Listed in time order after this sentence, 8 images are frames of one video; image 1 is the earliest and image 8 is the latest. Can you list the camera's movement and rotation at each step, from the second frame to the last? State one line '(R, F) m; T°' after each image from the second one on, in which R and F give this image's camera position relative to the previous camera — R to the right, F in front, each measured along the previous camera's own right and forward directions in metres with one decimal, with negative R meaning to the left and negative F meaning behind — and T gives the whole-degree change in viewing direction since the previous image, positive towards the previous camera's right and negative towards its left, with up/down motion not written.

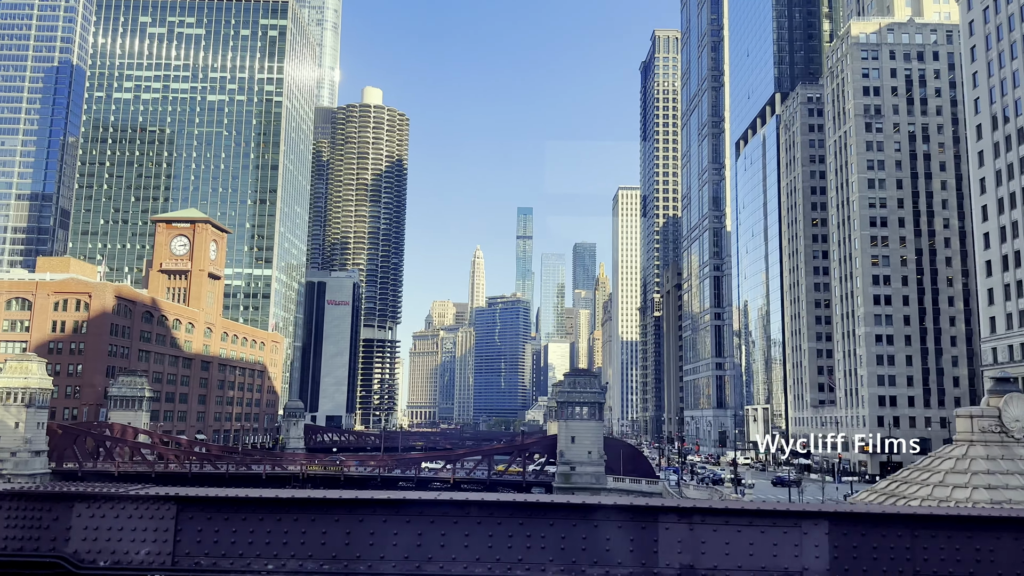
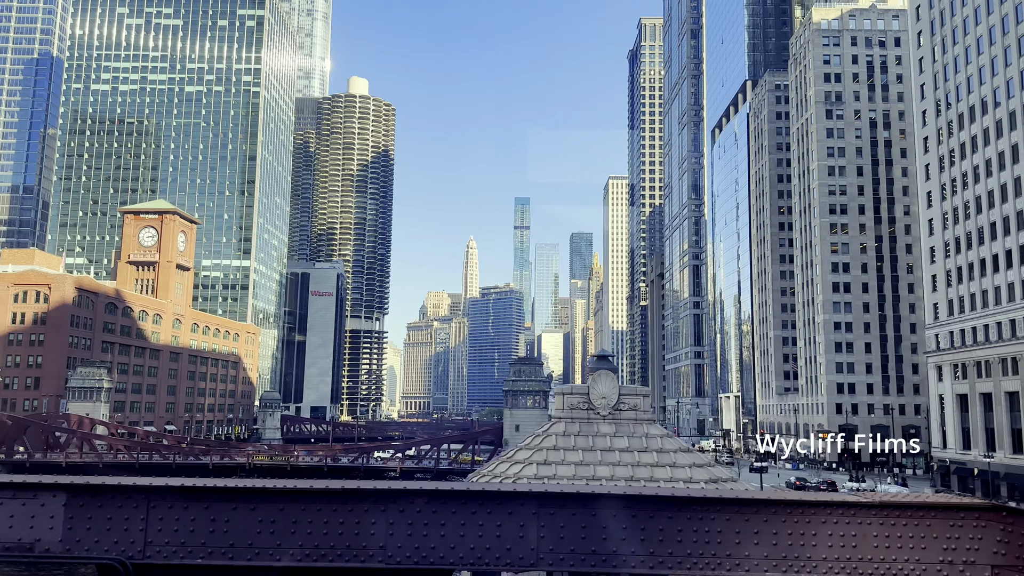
(+4.9, 0.0) m; 0°
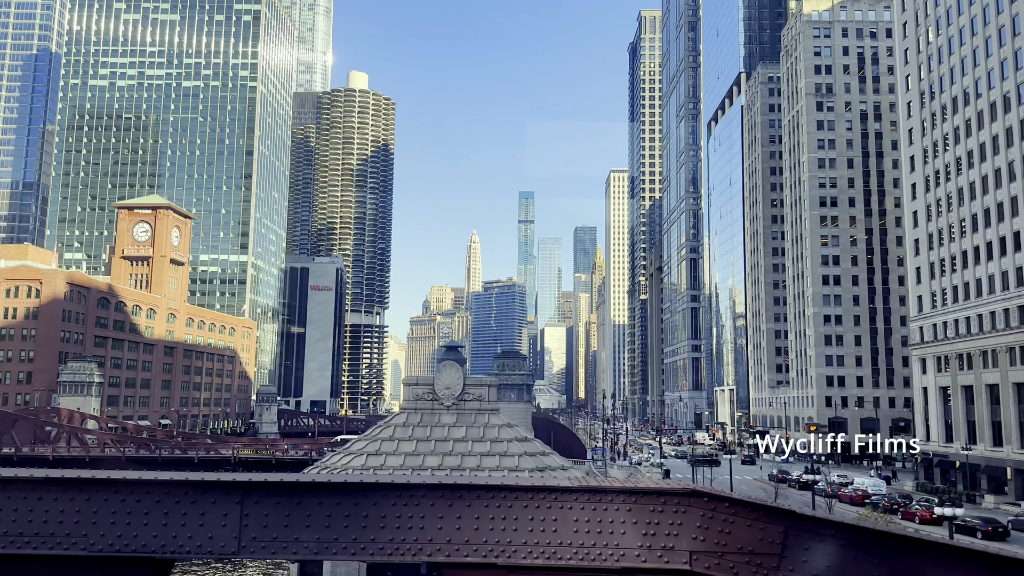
(+1.9, 0.0) m; 0°
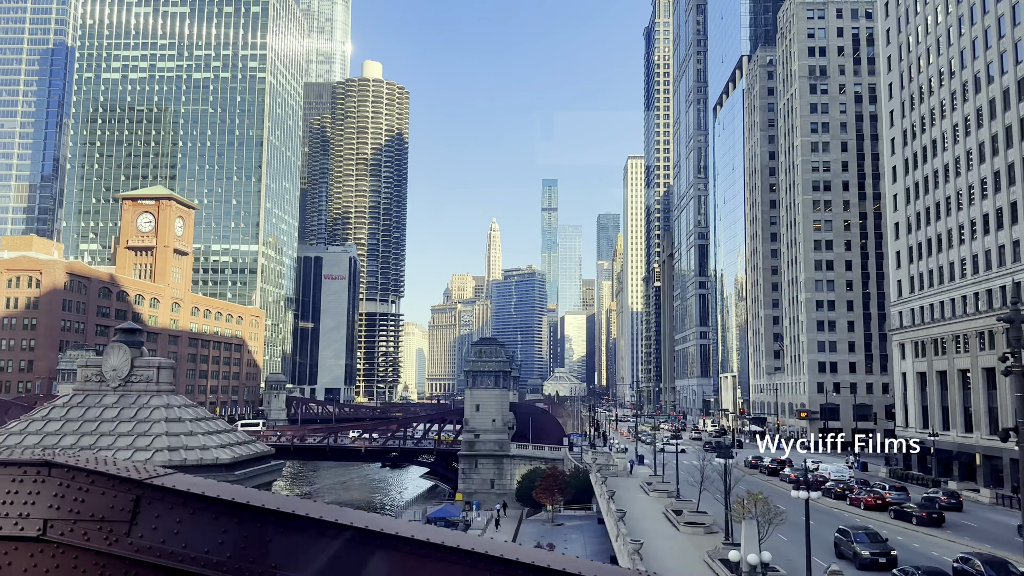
(+4.5, 0.0) m; -2°
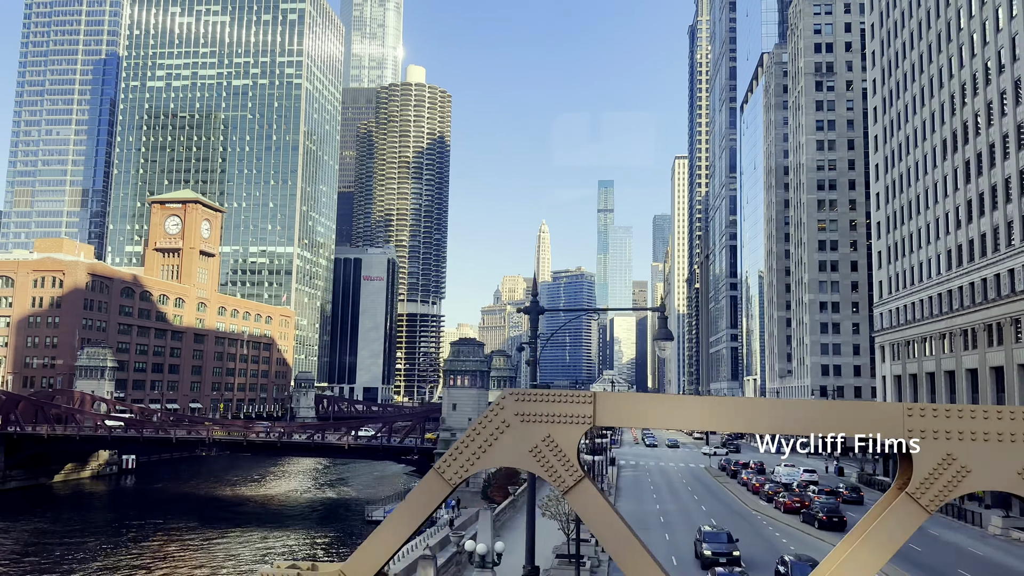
(+7.4, -0.2) m; -4°
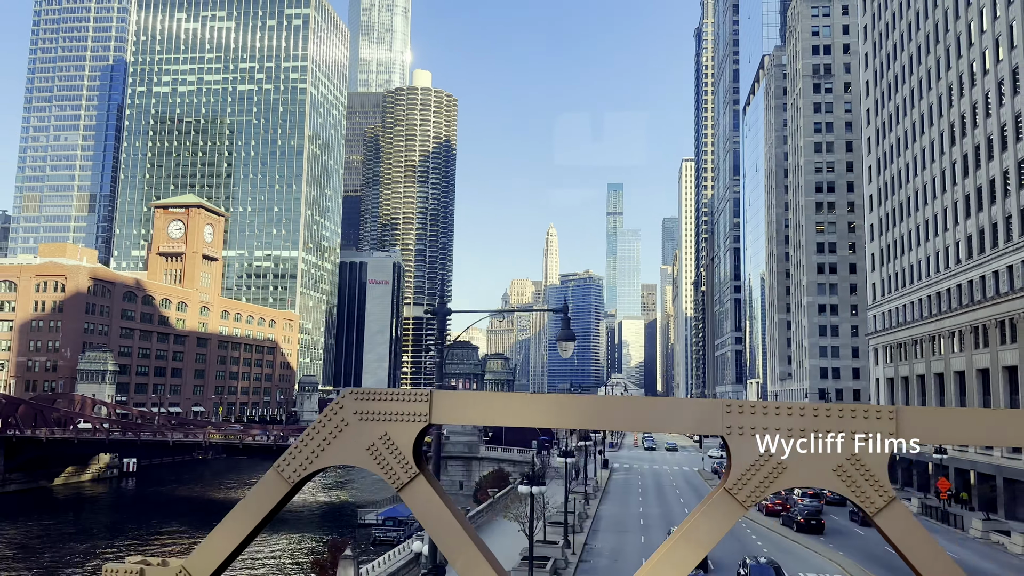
(+1.5, -0.1) m; -1°
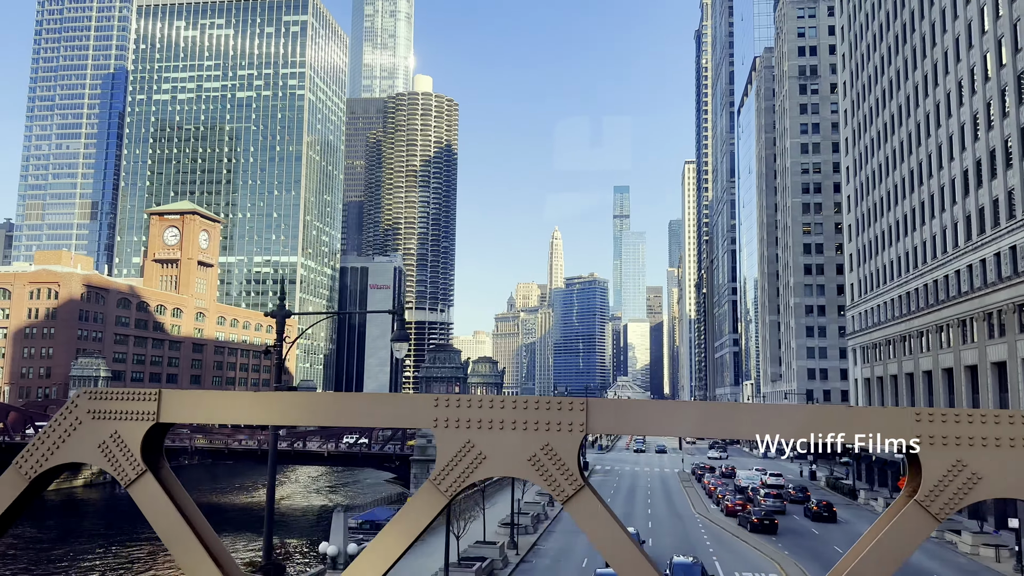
(+2.5, -0.2) m; -1°
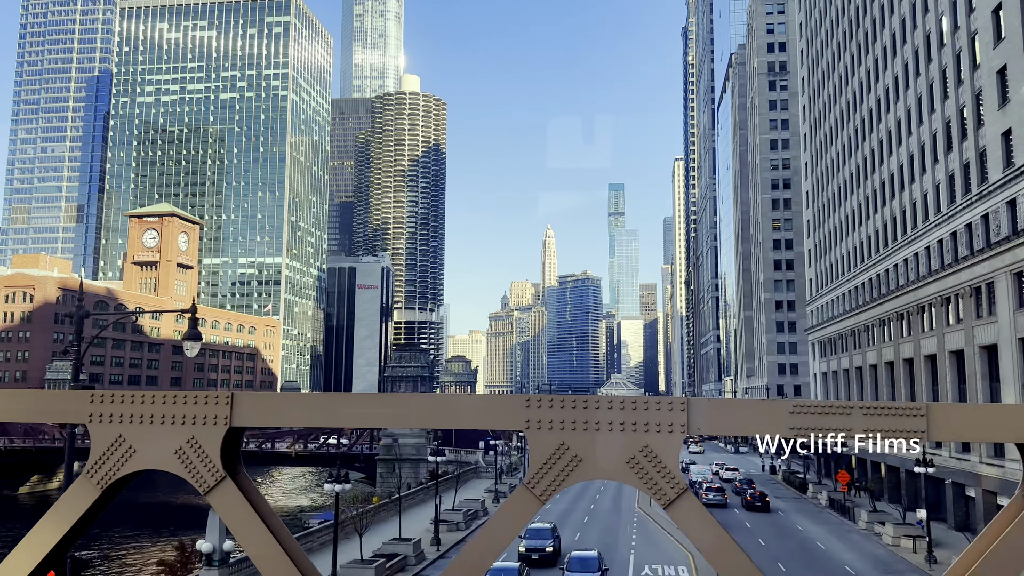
(+3.0, -0.3) m; 0°
